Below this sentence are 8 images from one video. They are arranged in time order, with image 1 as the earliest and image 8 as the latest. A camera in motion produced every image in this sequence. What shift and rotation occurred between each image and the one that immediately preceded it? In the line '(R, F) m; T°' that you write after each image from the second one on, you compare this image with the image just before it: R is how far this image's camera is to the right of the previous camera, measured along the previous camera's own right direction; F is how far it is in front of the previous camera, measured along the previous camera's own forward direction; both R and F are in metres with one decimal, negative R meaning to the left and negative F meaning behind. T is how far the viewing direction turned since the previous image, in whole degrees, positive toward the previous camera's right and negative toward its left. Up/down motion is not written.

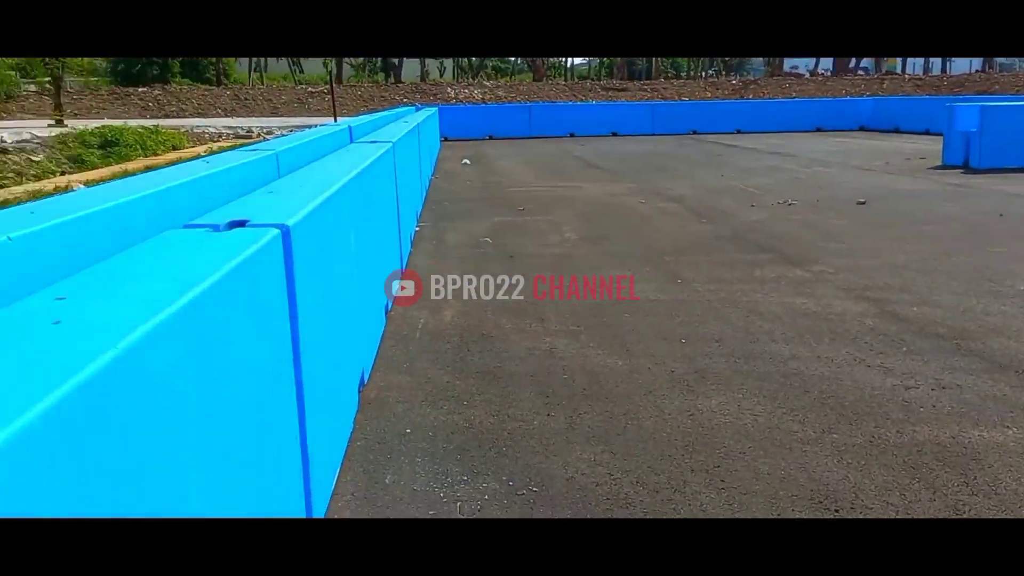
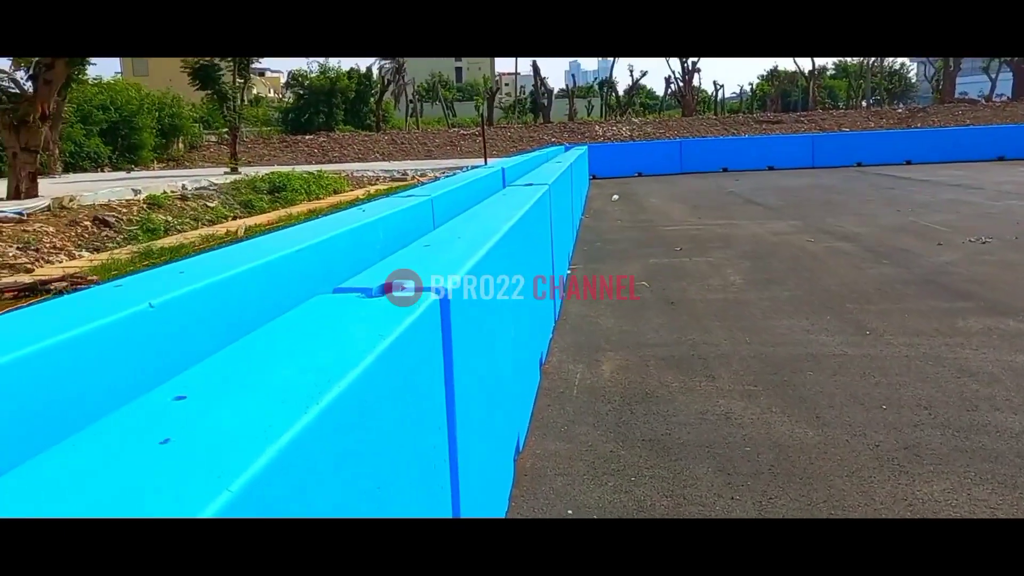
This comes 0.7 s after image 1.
(0.0, +0.2) m; -9°
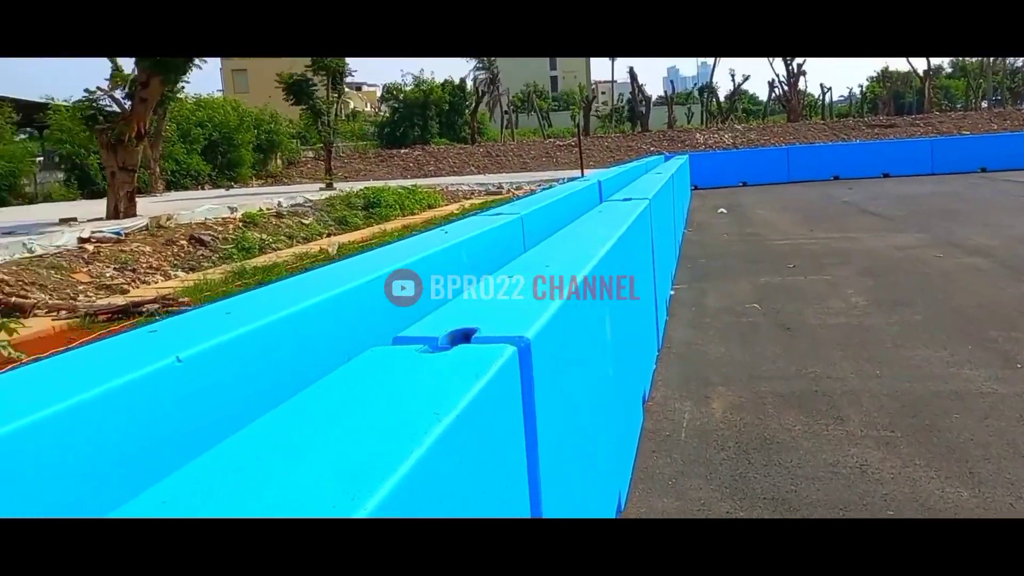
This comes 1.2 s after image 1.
(0.0, +0.2) m; -6°
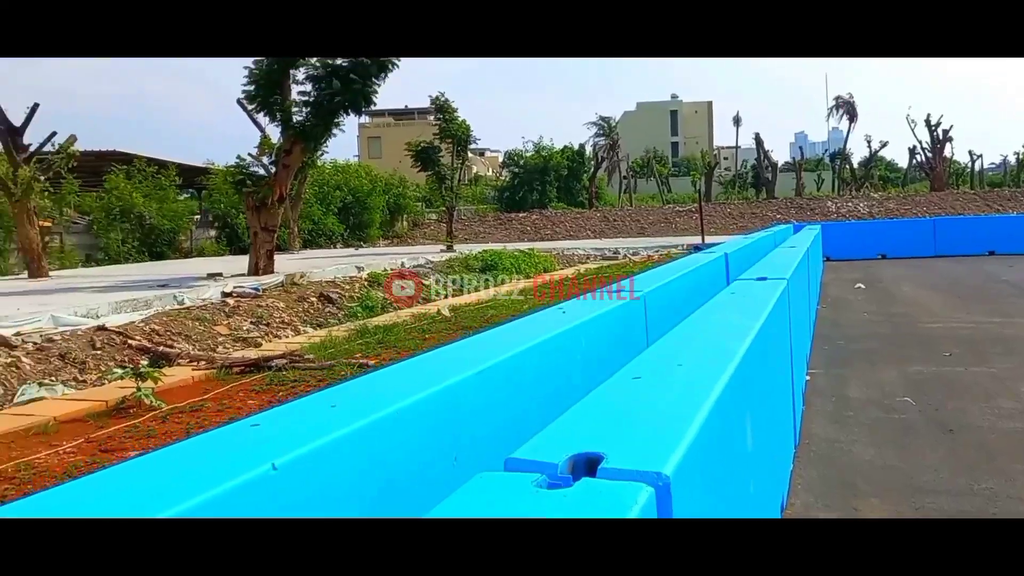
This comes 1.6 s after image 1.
(0.0, +0.2) m; -7°
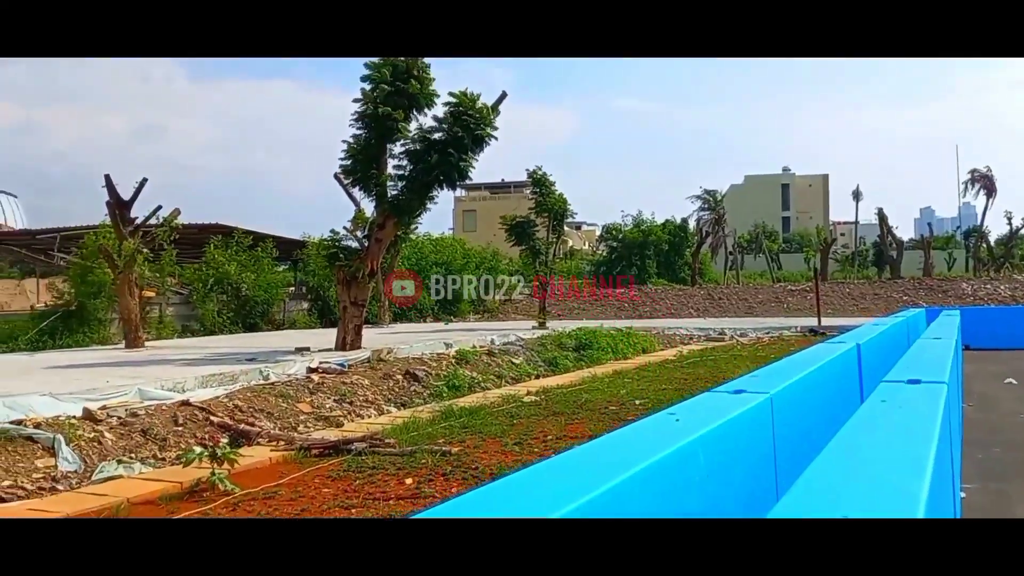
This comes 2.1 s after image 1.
(0.0, +0.5) m; -6°
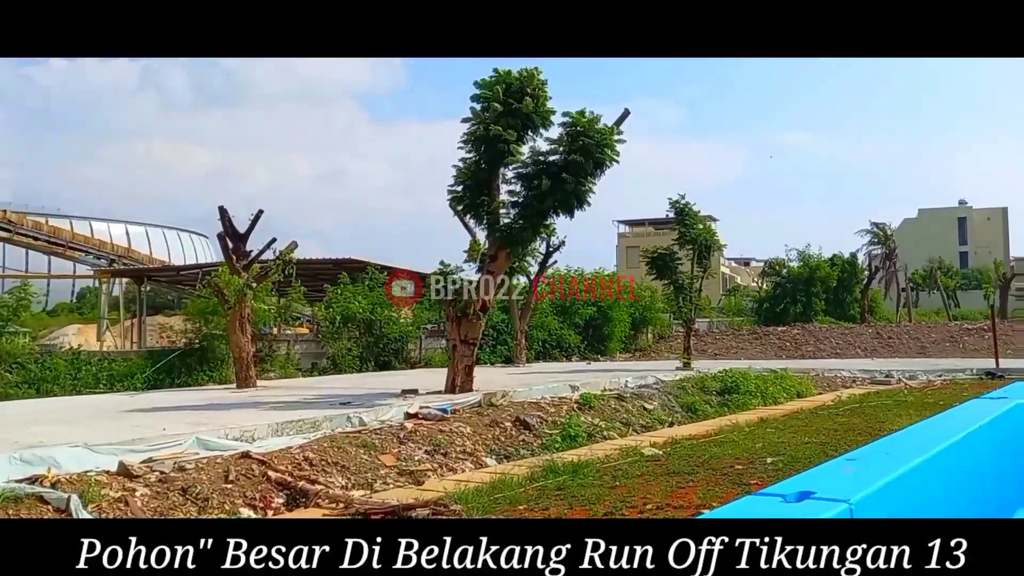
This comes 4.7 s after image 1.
(+0.4, +1.3) m; -11°
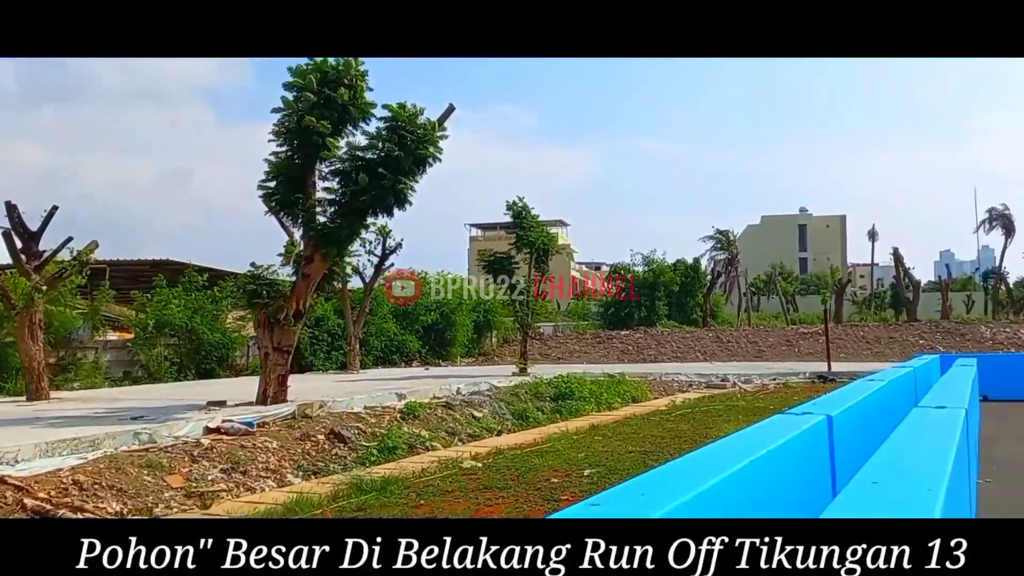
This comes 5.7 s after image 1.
(+0.4, +0.3) m; +9°
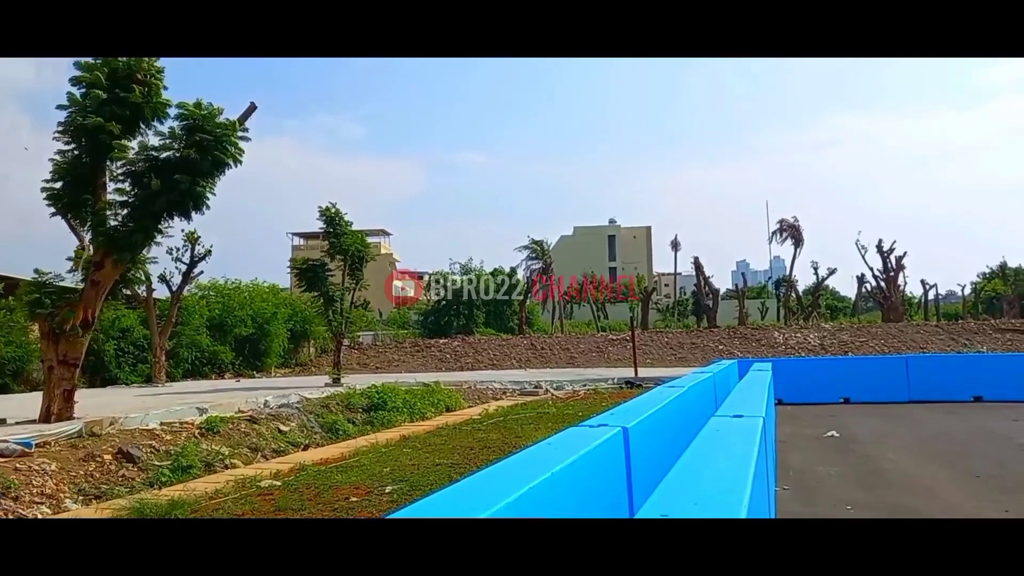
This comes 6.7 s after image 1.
(+0.2, 0.0) m; +11°
